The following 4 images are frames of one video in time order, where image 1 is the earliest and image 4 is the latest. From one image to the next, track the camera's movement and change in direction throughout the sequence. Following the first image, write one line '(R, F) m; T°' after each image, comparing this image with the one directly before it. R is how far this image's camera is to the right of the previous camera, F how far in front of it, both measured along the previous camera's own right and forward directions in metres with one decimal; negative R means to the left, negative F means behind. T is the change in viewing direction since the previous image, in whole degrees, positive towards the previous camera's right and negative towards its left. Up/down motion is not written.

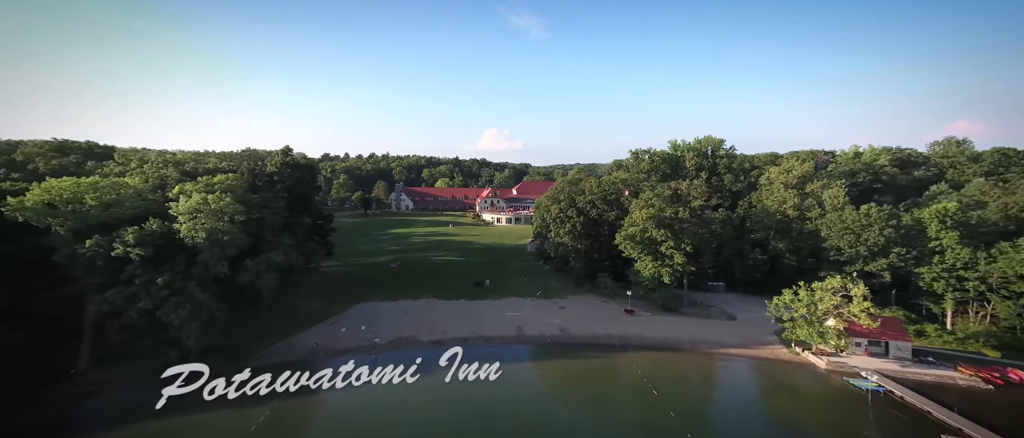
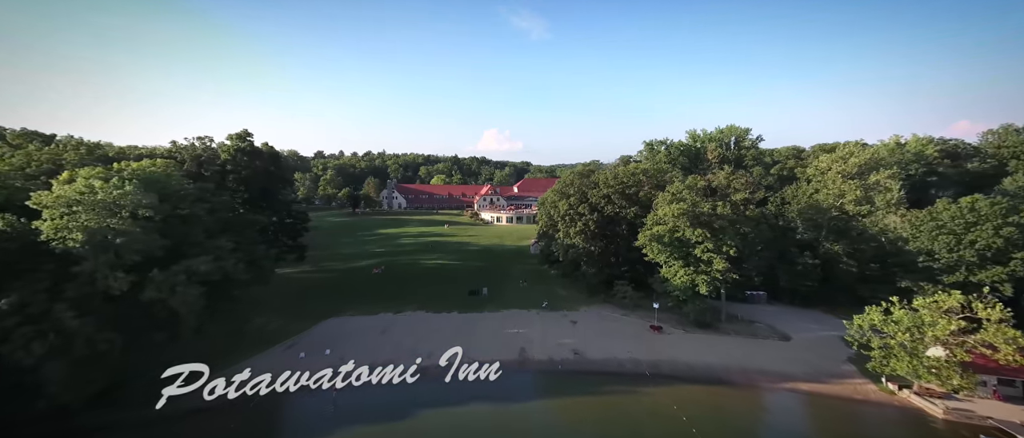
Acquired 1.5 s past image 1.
(-0.1, +6.7) m; 0°
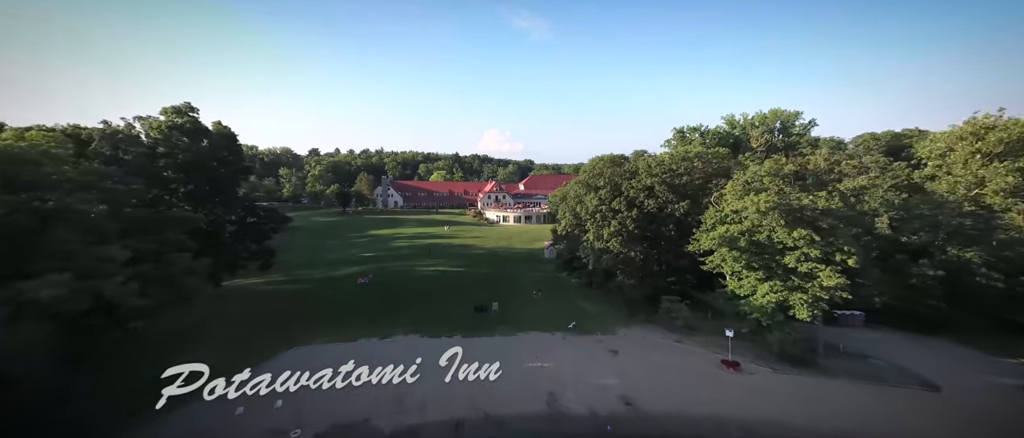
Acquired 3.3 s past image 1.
(-1.2, +8.2) m; 0°
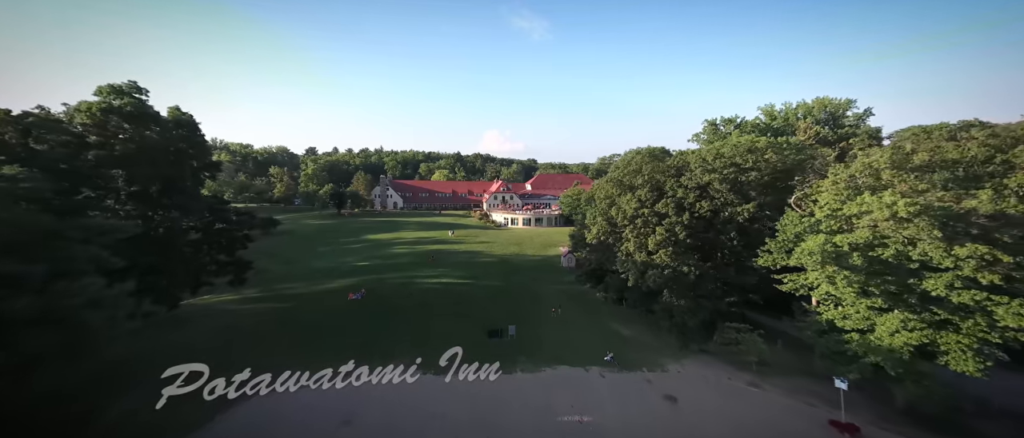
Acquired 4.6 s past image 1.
(-1.2, +6.0) m; 0°
